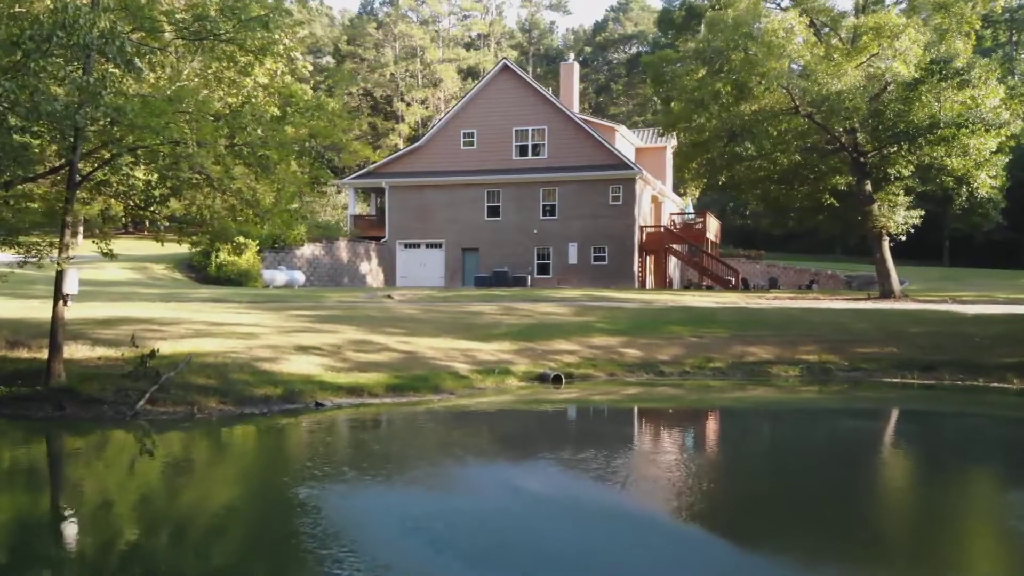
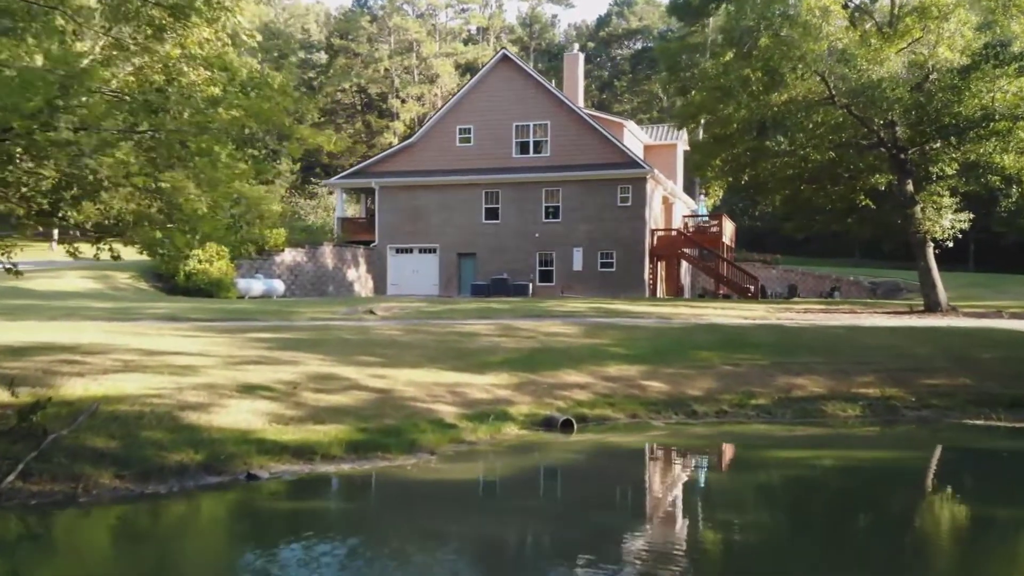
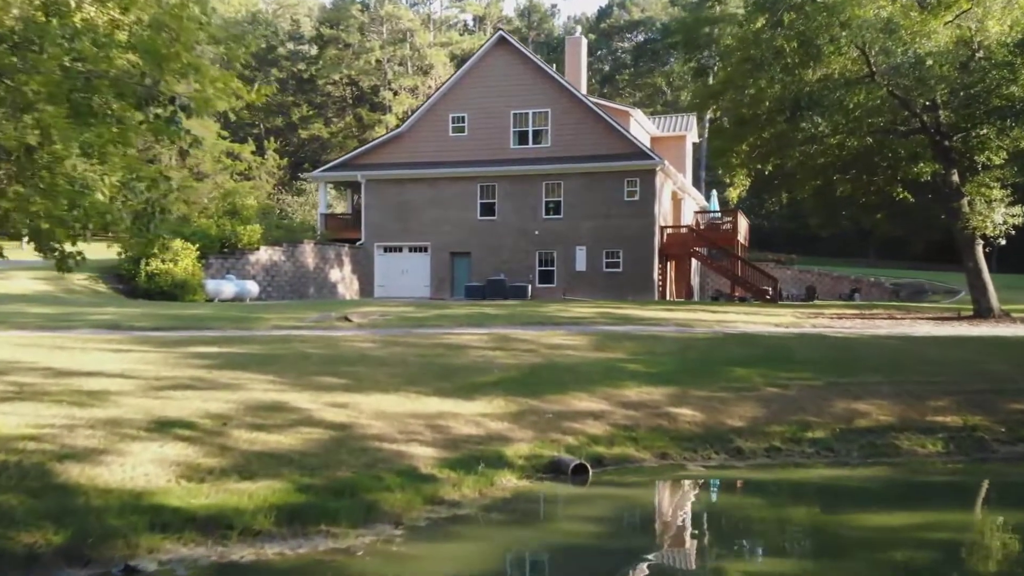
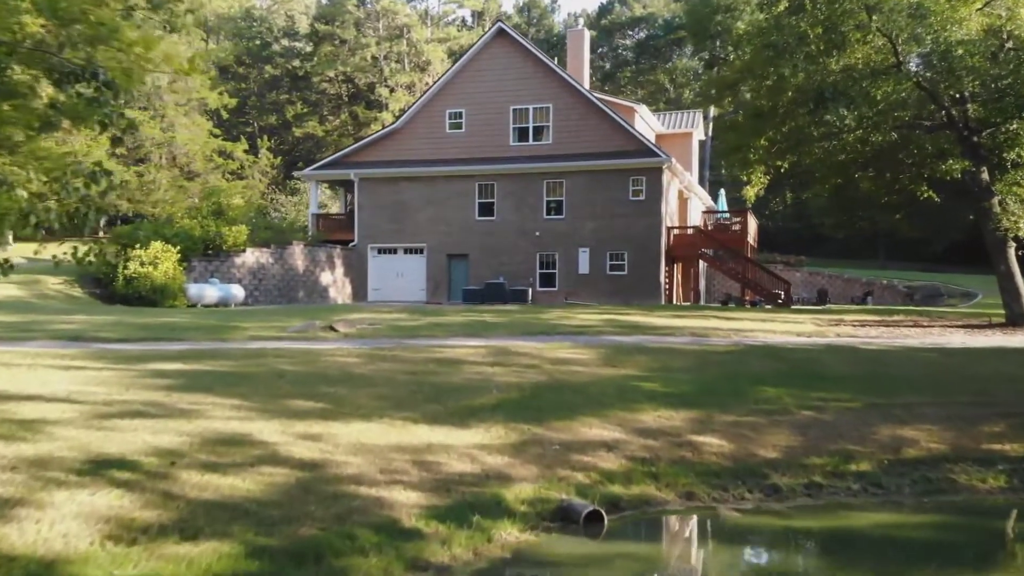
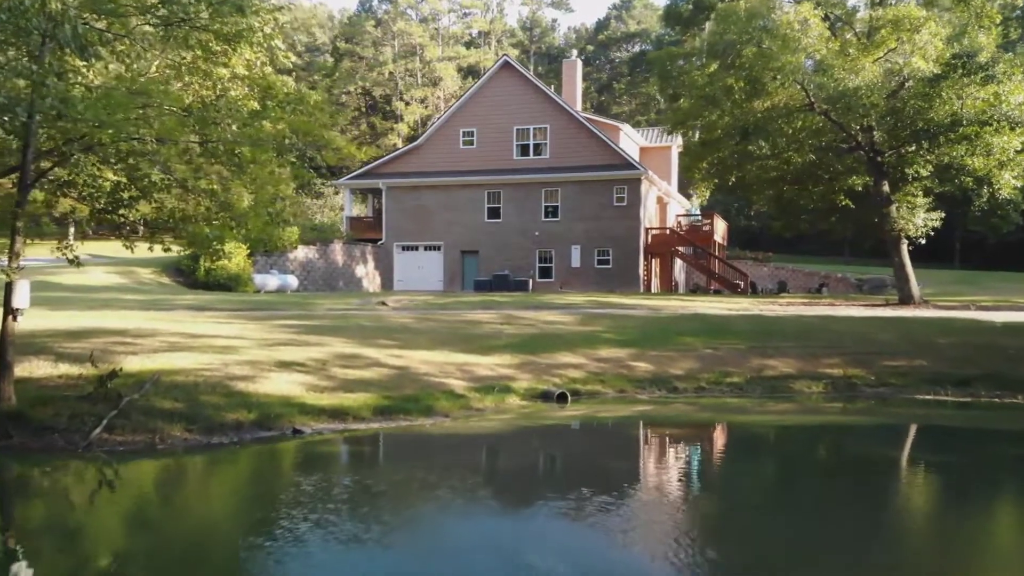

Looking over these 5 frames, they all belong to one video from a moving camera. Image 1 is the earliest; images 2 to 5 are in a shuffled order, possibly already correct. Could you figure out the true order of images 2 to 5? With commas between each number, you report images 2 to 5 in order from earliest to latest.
5, 2, 3, 4
